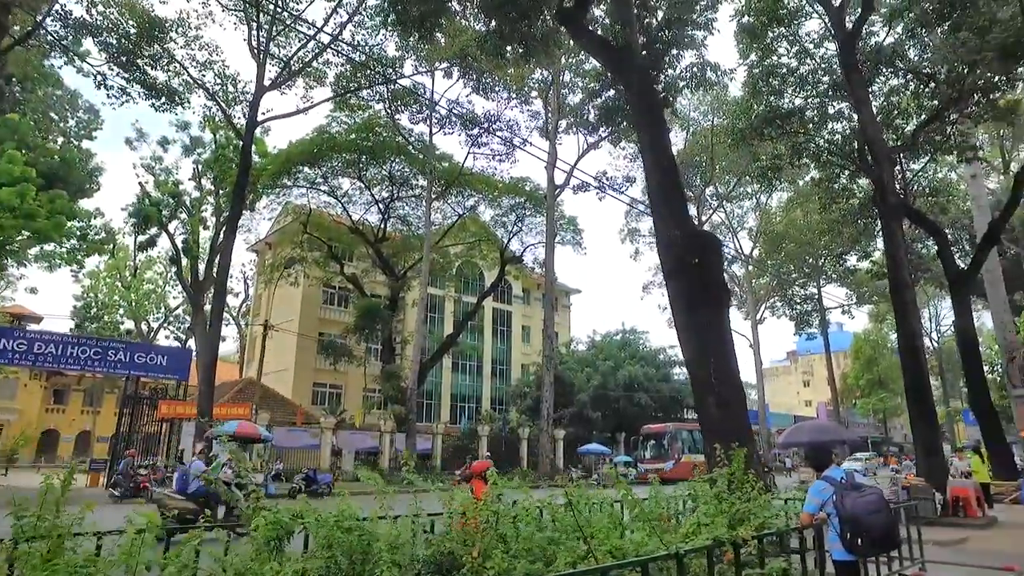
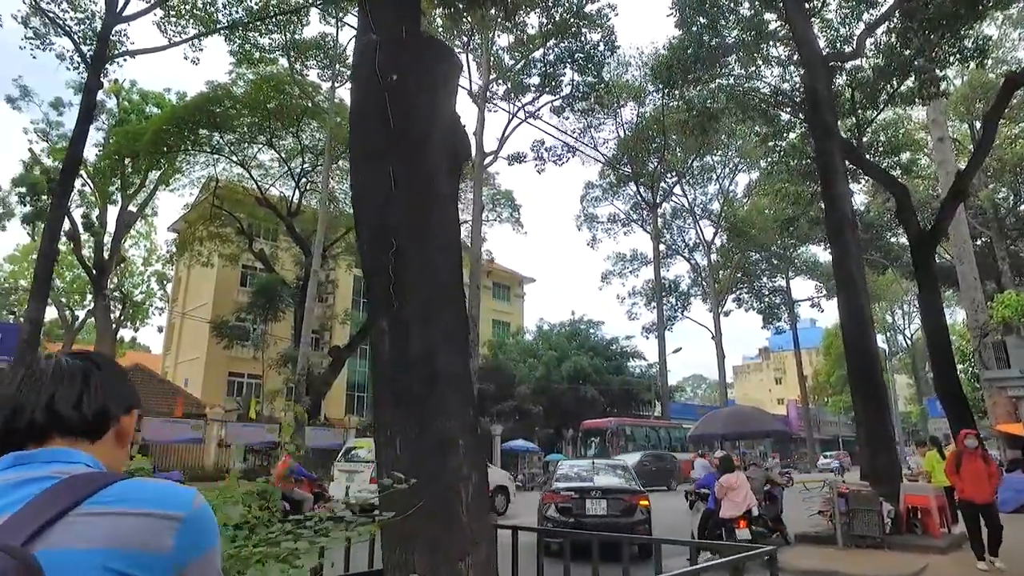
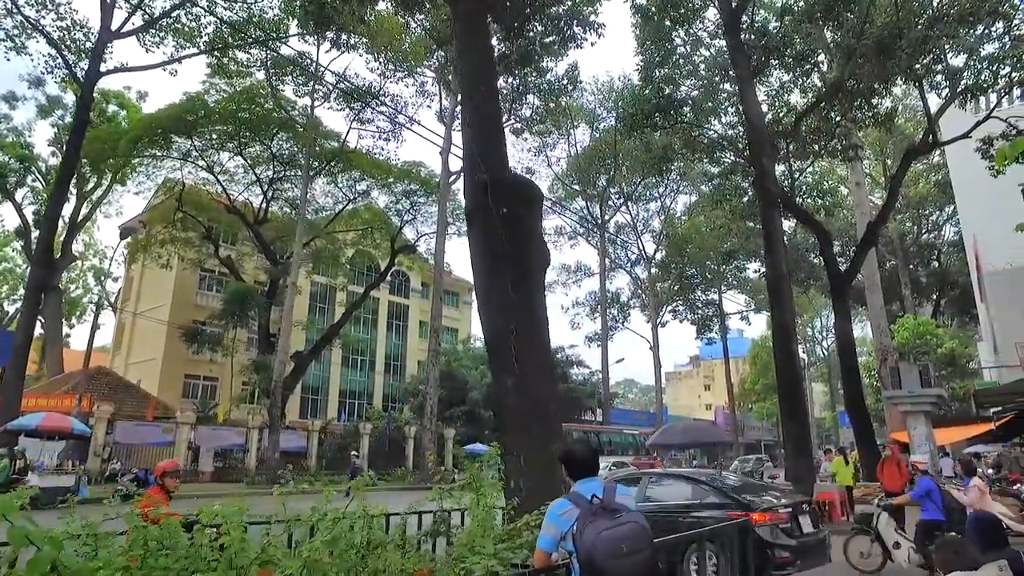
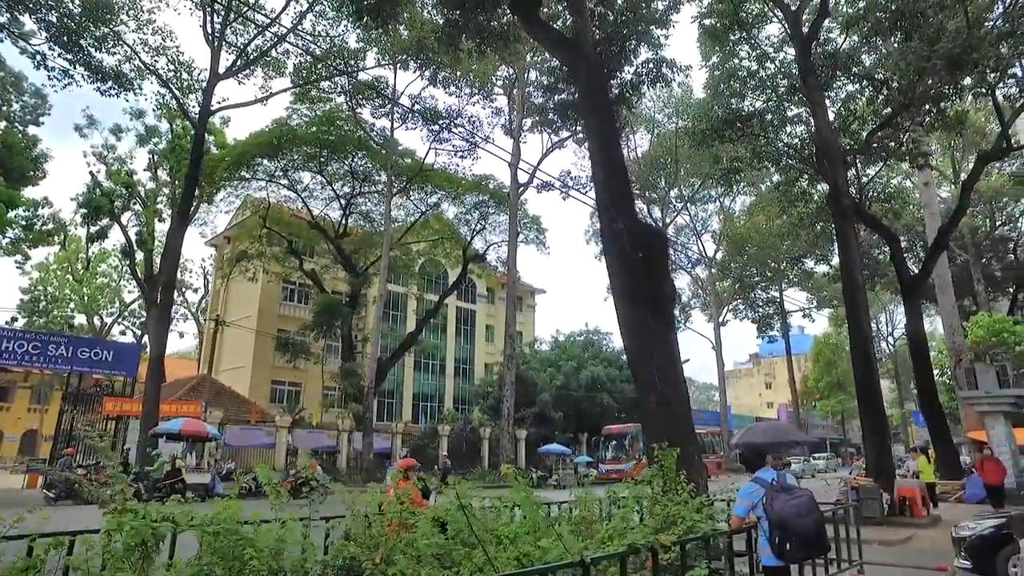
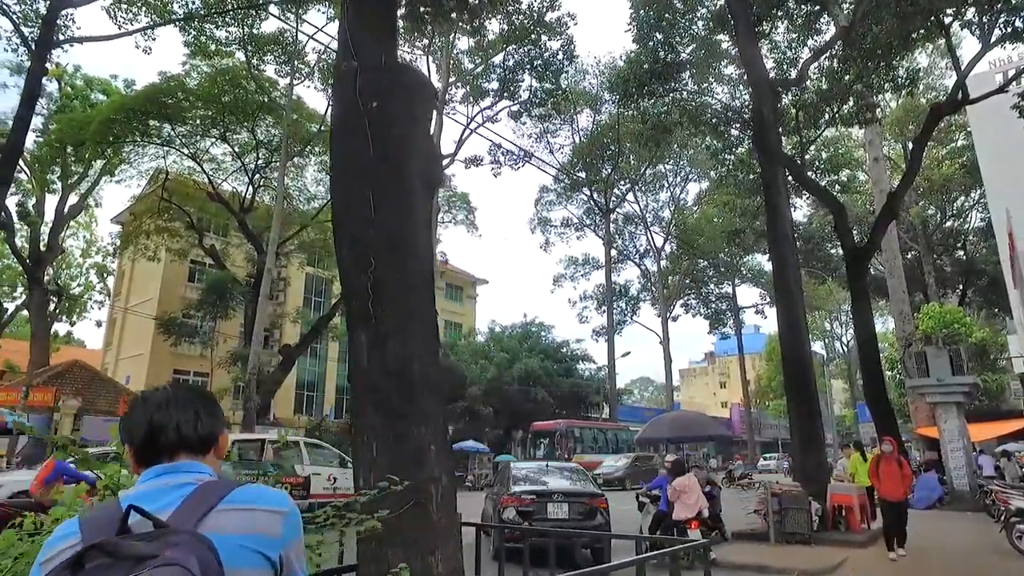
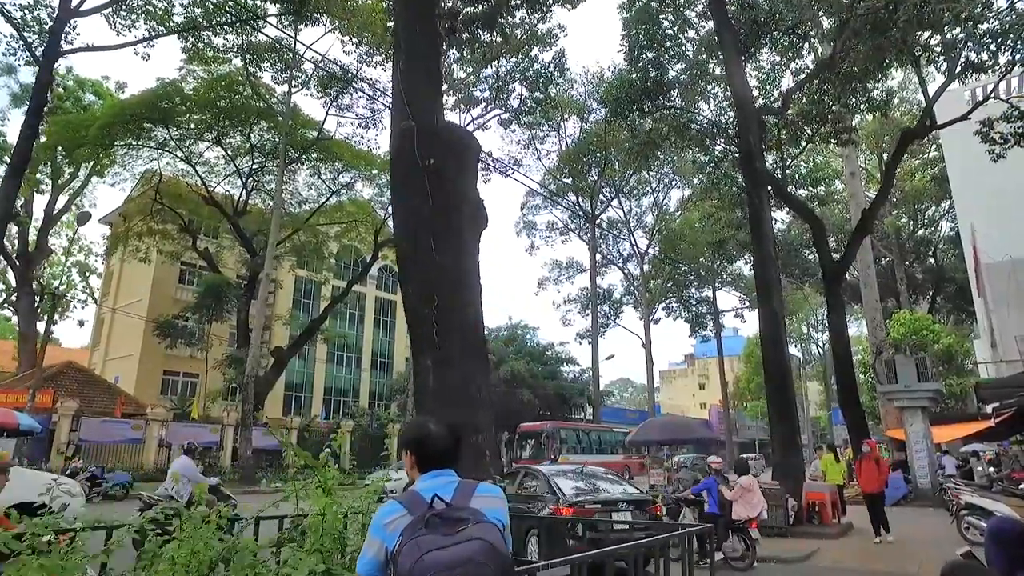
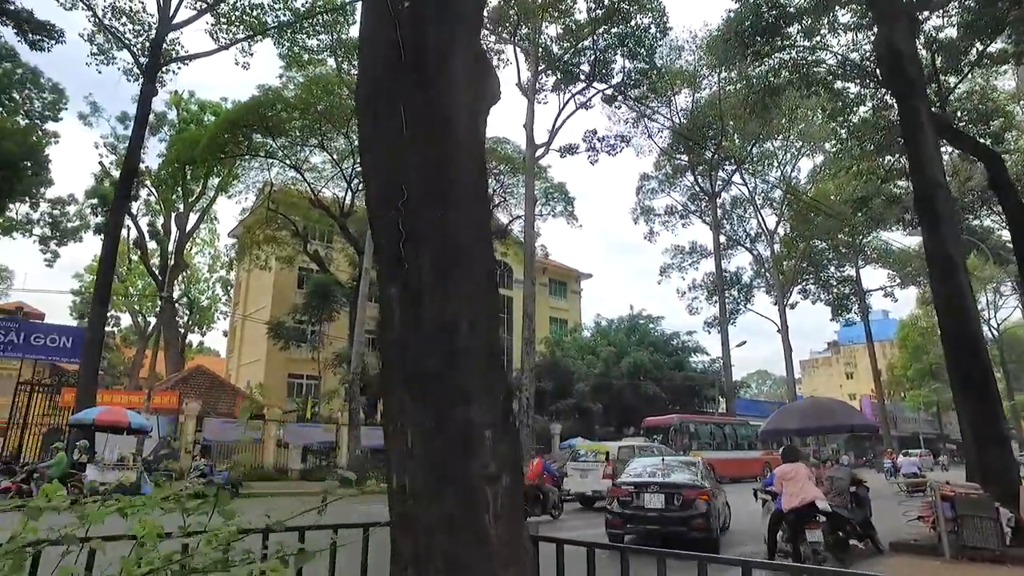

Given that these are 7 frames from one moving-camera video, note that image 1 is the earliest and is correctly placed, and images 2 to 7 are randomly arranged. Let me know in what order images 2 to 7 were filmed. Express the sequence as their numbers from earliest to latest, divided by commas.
4, 3, 6, 5, 2, 7
